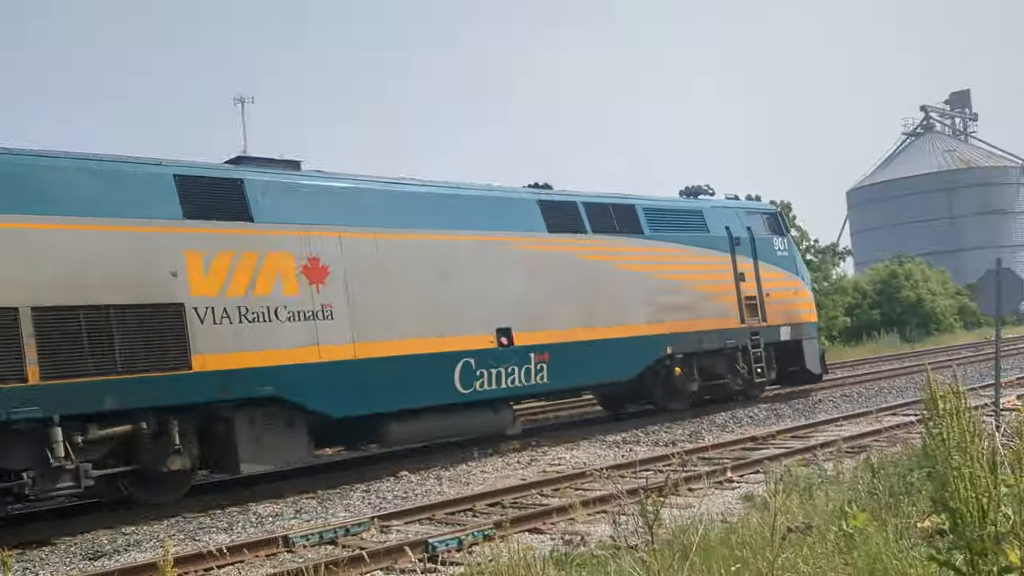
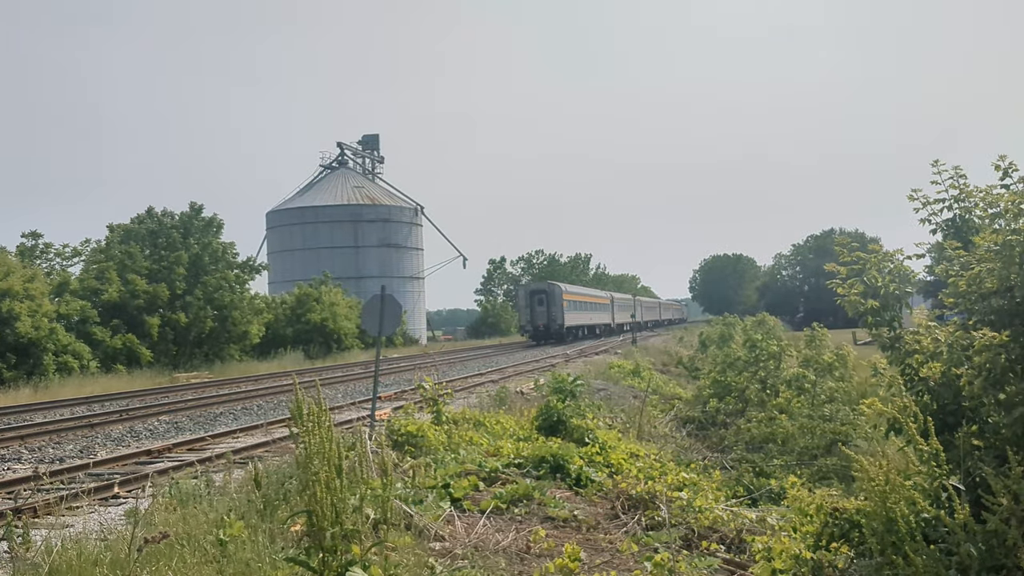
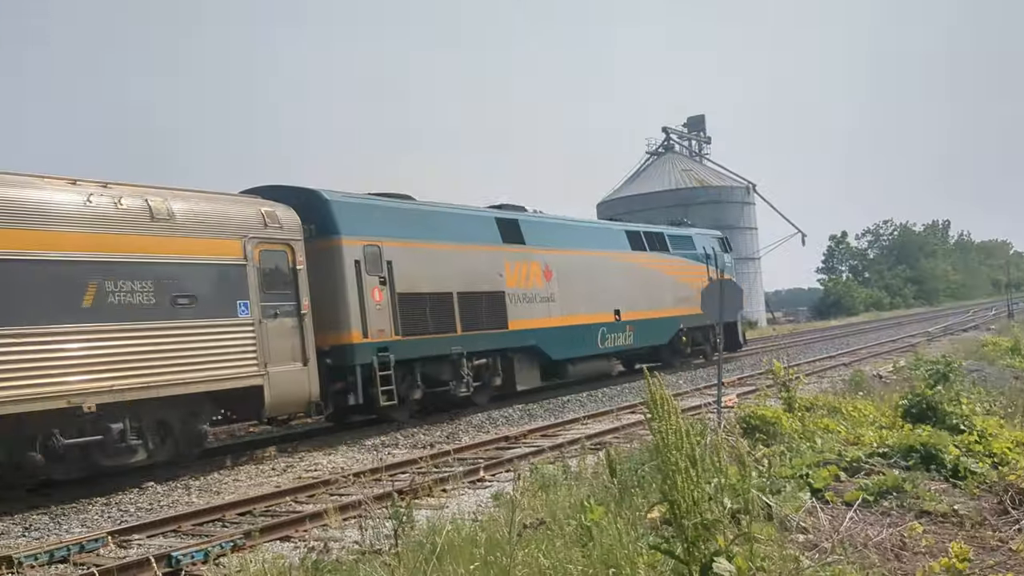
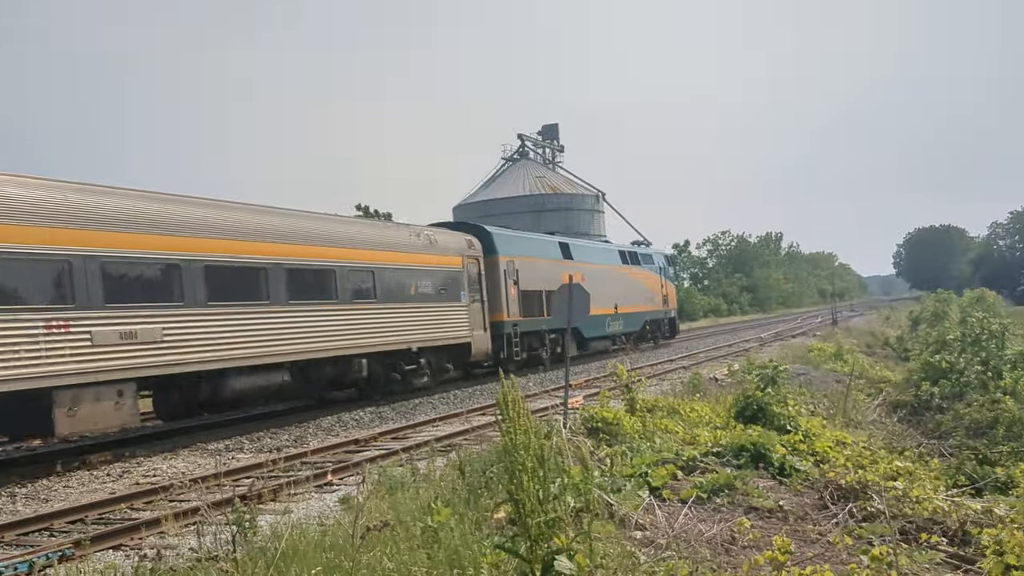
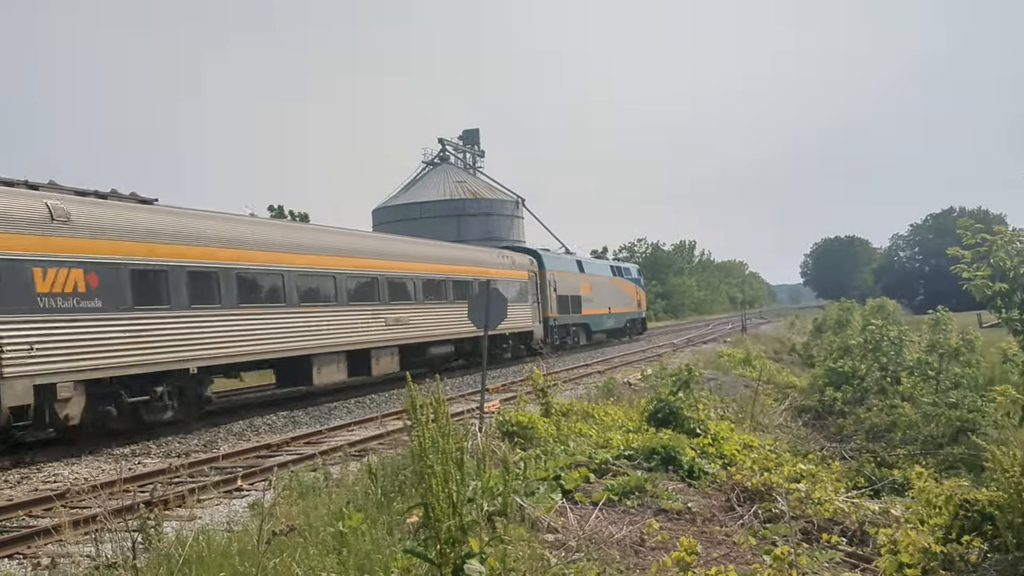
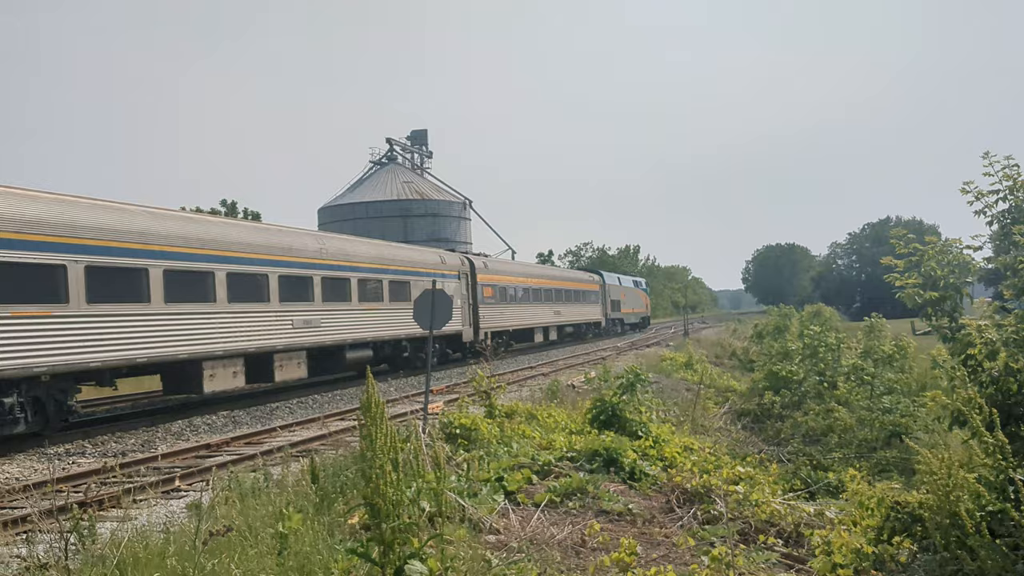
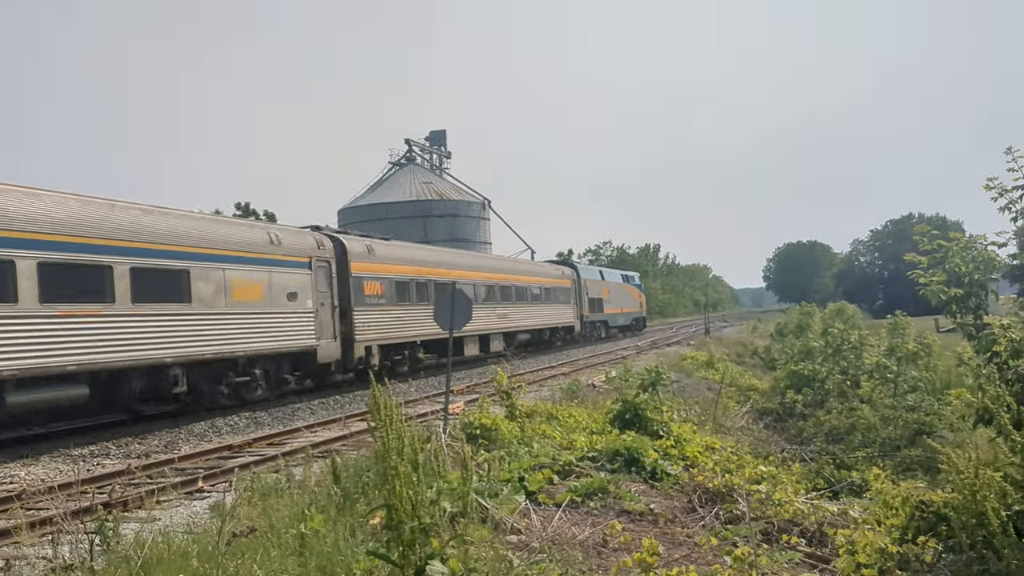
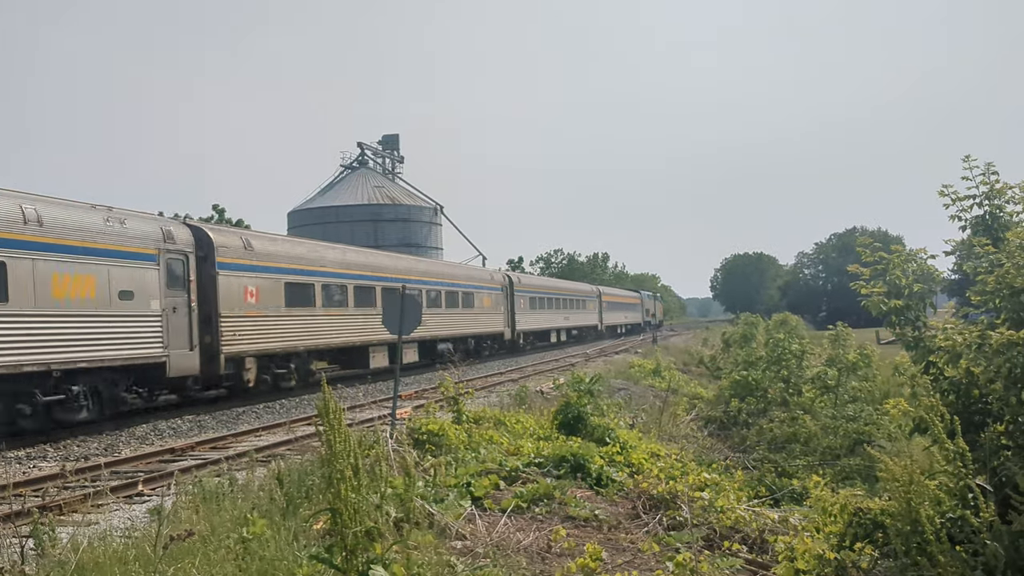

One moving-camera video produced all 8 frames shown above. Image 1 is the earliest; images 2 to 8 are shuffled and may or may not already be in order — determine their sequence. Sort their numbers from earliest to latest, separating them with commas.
3, 4, 5, 7, 6, 8, 2
